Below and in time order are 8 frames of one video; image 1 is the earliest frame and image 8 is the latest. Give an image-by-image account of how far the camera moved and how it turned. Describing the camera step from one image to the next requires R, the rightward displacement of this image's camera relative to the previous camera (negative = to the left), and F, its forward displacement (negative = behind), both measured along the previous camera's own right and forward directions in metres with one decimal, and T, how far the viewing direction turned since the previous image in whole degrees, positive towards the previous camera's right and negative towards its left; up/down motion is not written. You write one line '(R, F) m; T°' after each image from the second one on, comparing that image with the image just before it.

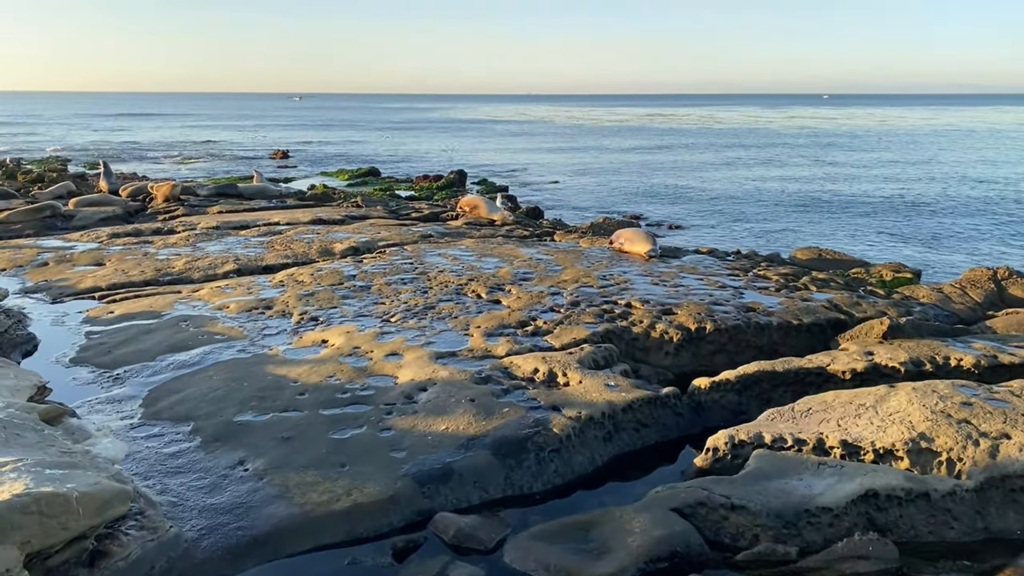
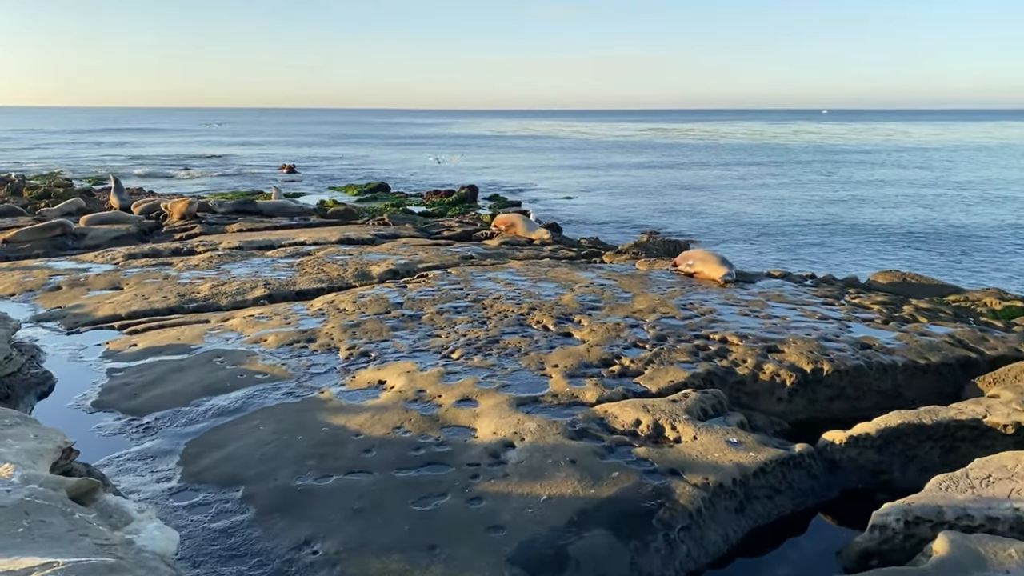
(-0.7, +0.9) m; 0°
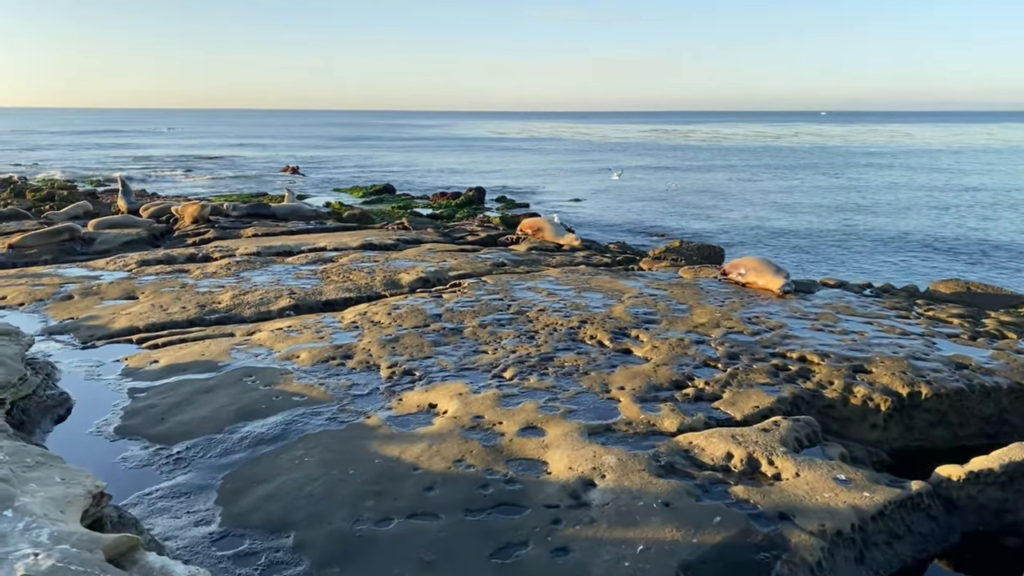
(-0.5, +0.6) m; 0°
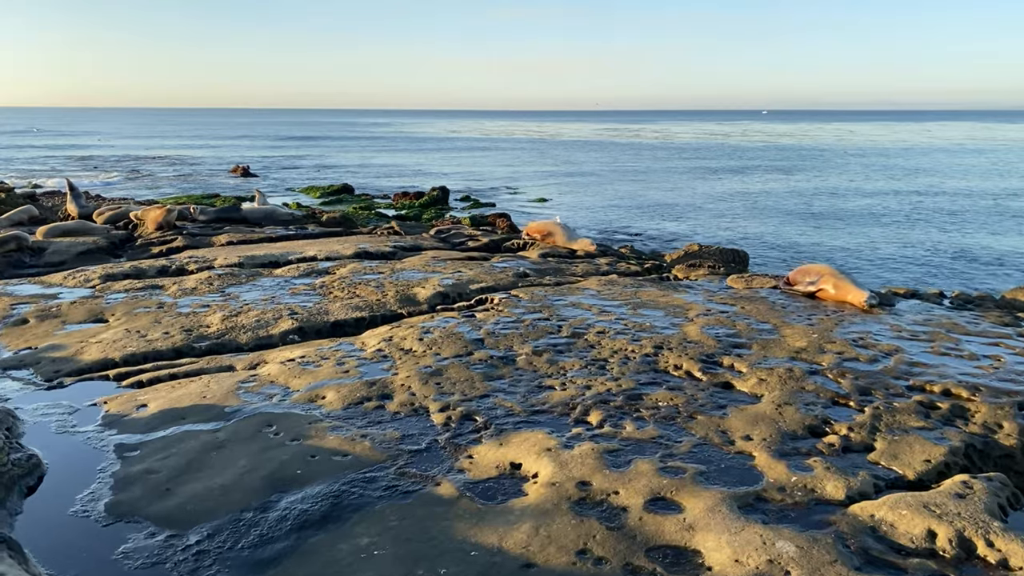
(-0.9, +1.2) m; +3°
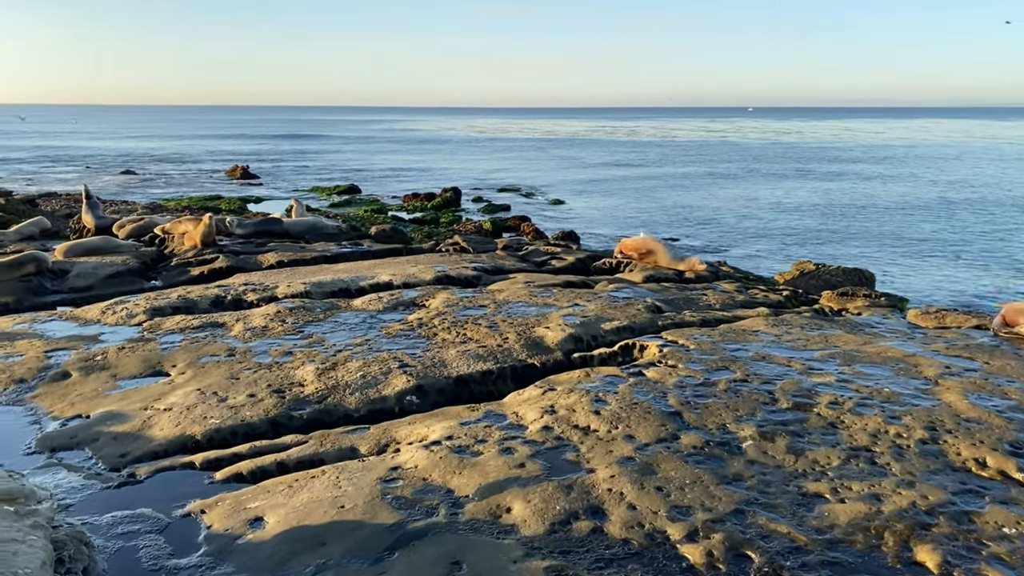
(-1.4, +1.6) m; +1°
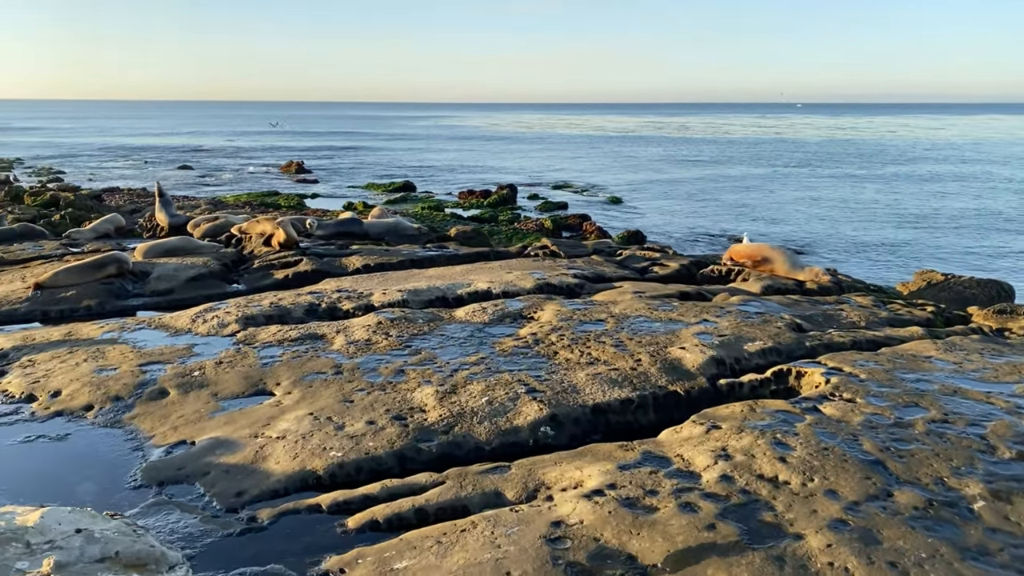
(-0.7, +0.7) m; -3°
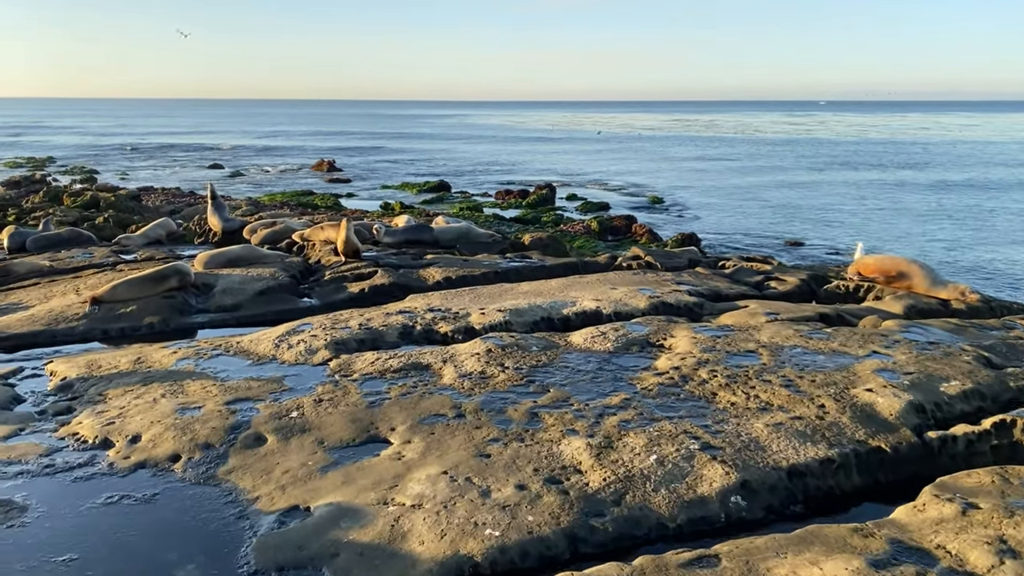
(-0.9, +1.0) m; -2°
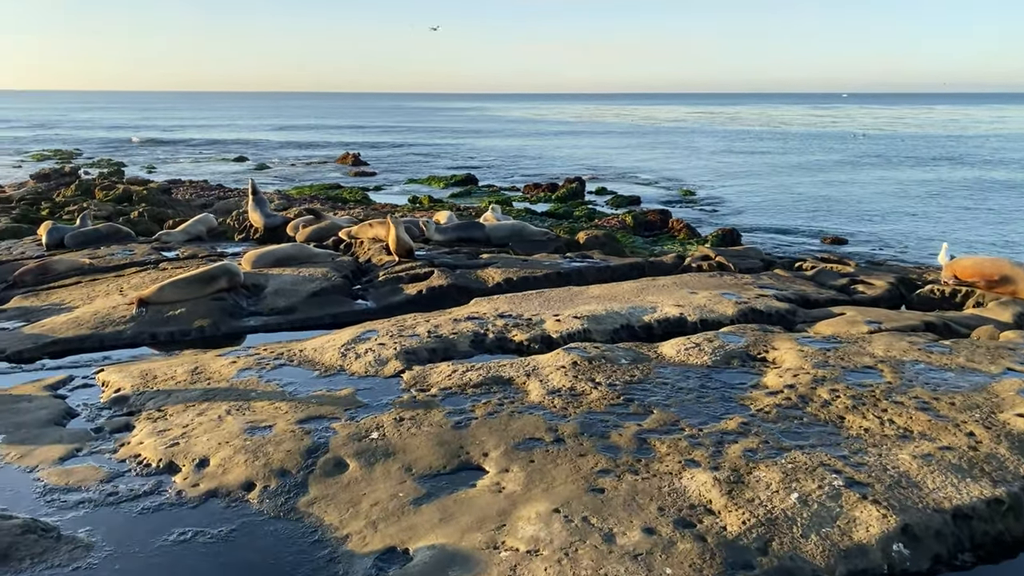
(-0.5, +0.6) m; -1°
